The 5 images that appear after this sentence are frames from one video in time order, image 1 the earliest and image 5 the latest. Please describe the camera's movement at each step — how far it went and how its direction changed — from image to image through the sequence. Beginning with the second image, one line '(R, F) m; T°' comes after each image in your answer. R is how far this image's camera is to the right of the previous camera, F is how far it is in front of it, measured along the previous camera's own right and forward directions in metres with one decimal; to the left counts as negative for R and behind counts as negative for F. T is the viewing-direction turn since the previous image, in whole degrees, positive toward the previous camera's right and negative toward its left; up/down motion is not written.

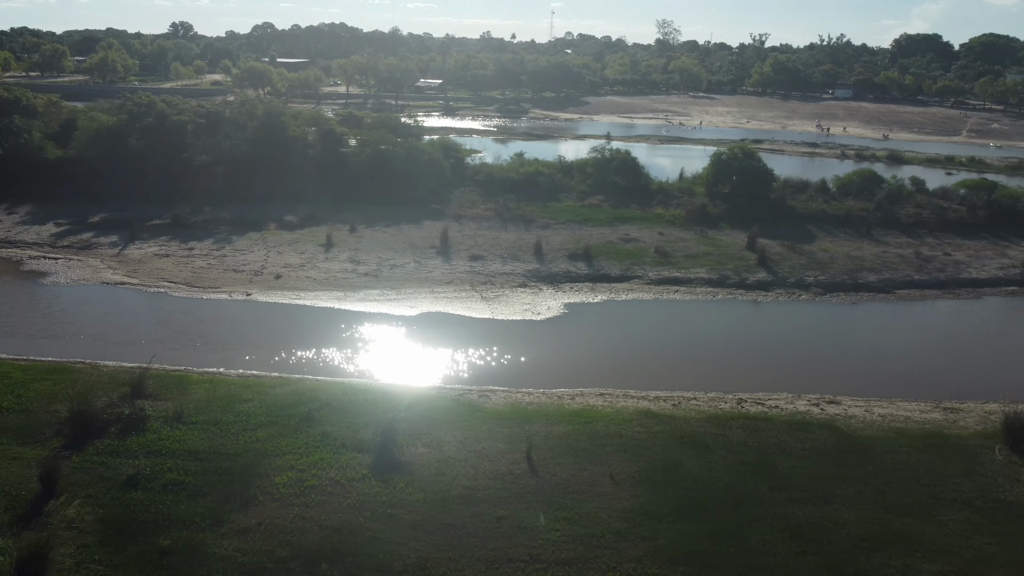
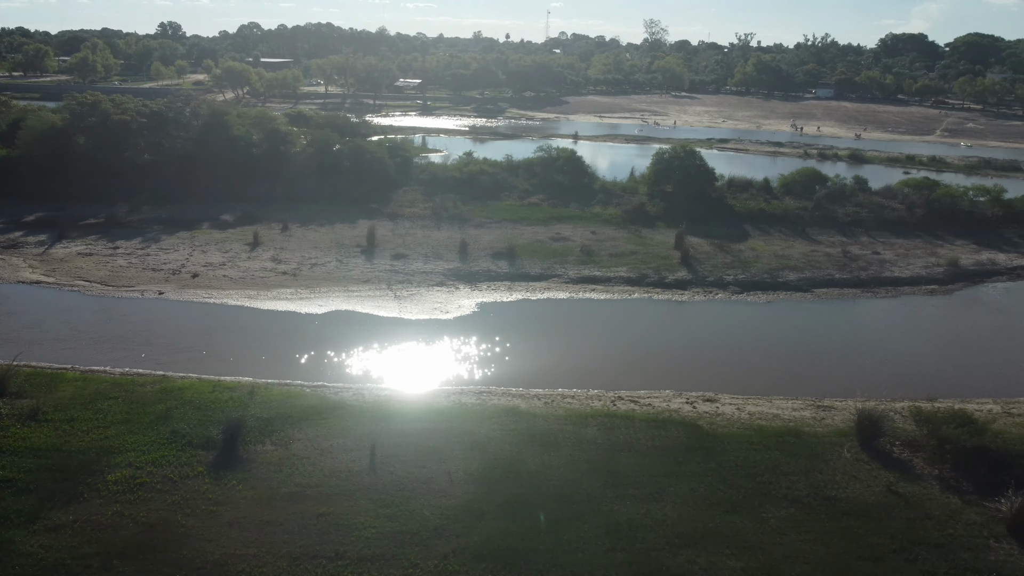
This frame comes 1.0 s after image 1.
(+2.3, 0.0) m; 0°
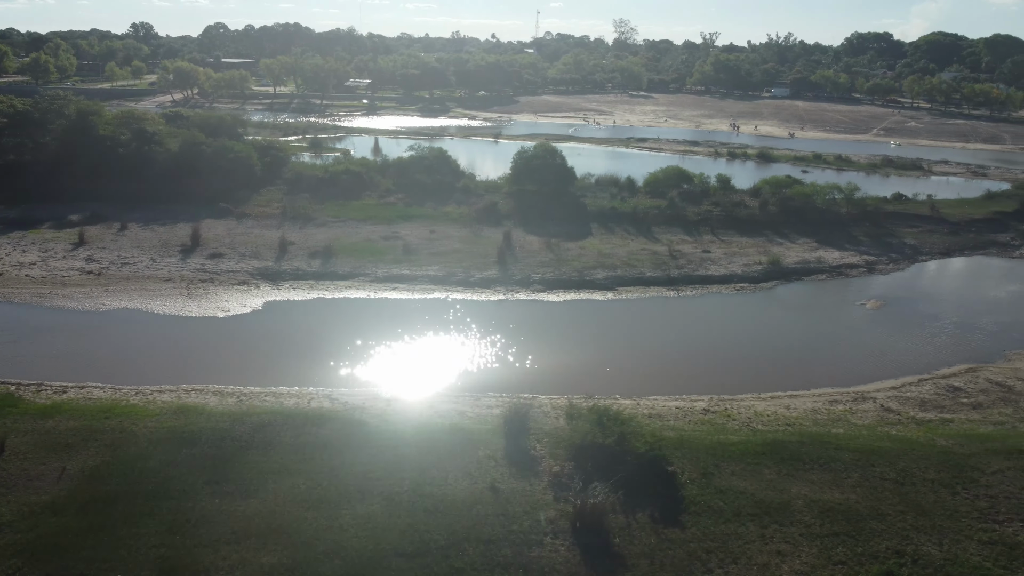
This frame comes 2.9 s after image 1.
(+5.5, 0.0) m; 0°
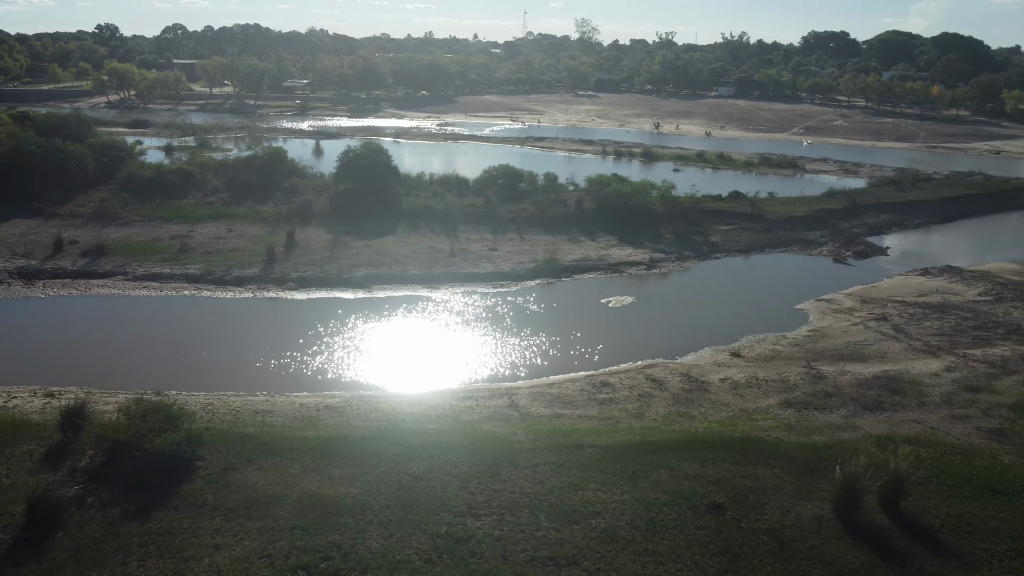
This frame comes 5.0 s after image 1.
(+6.9, 0.0) m; 0°
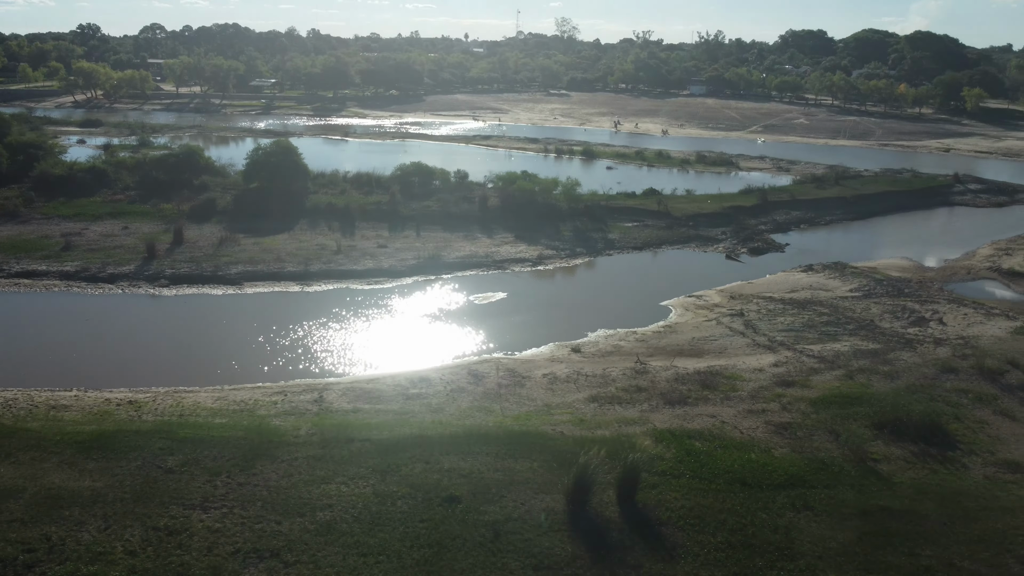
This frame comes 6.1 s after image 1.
(+3.6, 0.0) m; 0°
